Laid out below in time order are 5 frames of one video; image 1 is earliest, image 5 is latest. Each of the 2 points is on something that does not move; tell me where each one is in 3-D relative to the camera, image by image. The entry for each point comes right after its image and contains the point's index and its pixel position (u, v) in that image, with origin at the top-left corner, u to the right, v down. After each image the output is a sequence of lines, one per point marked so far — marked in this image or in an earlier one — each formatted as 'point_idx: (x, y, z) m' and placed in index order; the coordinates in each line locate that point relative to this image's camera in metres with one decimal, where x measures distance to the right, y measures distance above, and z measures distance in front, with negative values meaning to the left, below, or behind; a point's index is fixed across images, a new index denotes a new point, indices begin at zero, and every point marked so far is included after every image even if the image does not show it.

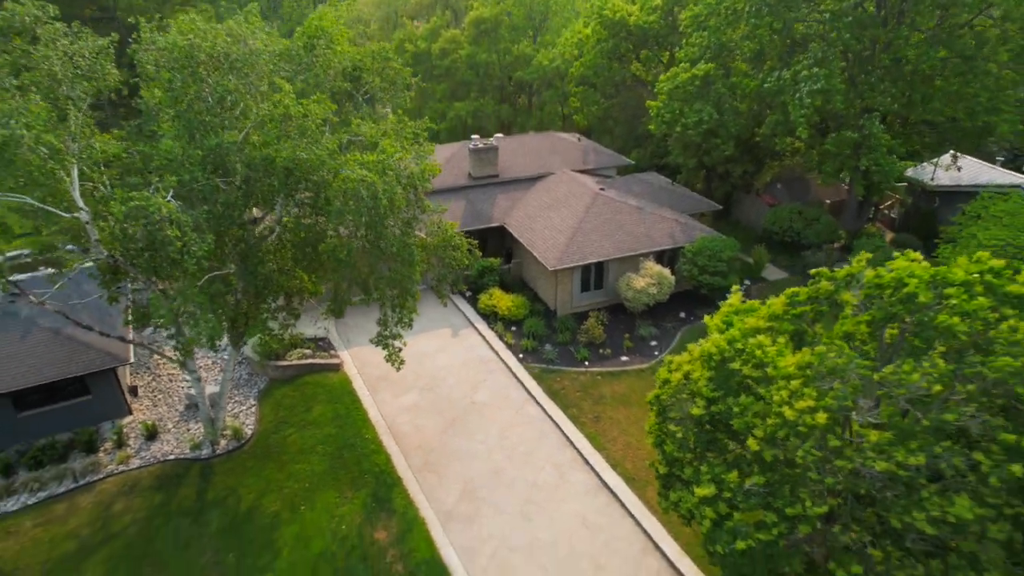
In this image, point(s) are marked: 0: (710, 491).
0: (+2.7, -2.8, +9.0) m
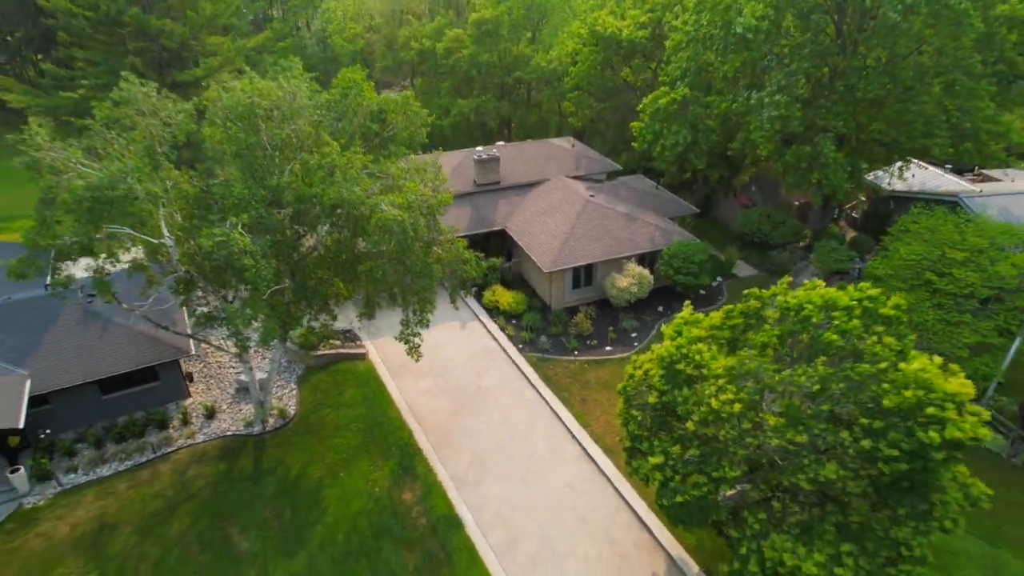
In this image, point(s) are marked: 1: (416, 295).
0: (+2.7, -3.2, +12.2) m
1: (-2.4, -0.2, +16.7) m
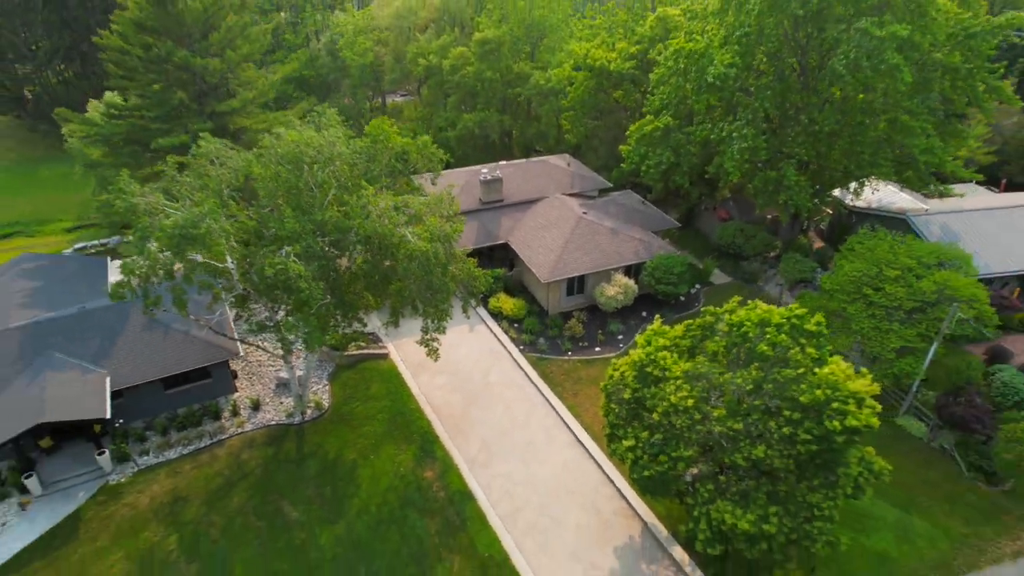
0: (+2.8, -3.6, +15.5) m
1: (-2.3, -0.6, +20.0) m
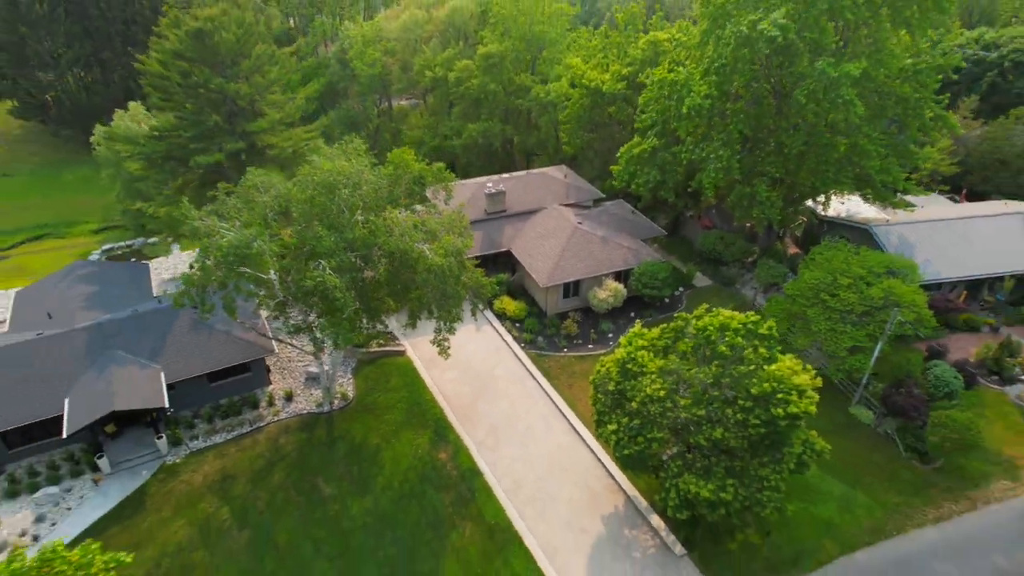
0: (+2.9, -3.9, +18.6) m
1: (-2.3, -0.8, +23.1) m
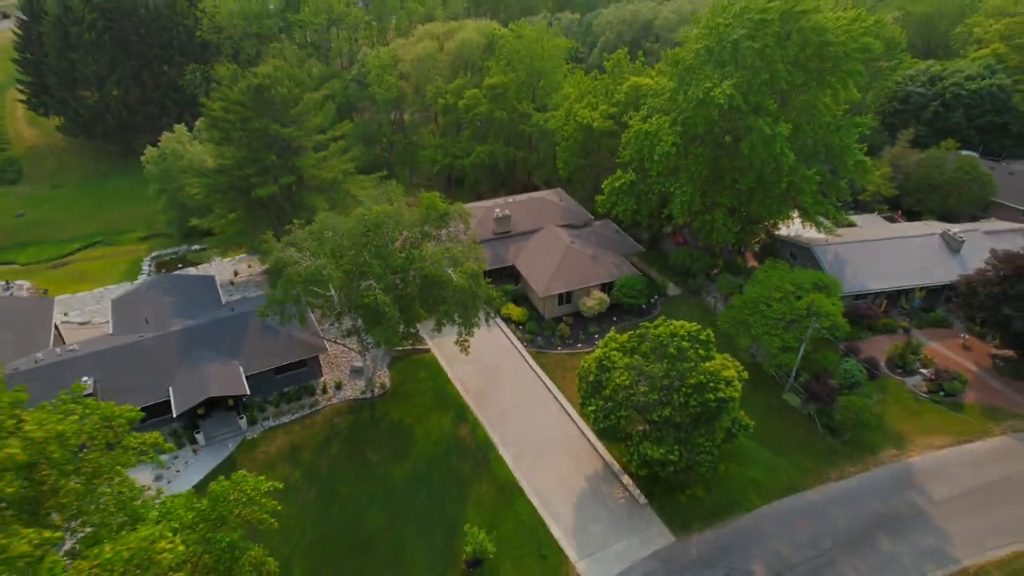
0: (+3.1, -4.6, +25.1) m
1: (-2.0, -1.4, +29.5) m
